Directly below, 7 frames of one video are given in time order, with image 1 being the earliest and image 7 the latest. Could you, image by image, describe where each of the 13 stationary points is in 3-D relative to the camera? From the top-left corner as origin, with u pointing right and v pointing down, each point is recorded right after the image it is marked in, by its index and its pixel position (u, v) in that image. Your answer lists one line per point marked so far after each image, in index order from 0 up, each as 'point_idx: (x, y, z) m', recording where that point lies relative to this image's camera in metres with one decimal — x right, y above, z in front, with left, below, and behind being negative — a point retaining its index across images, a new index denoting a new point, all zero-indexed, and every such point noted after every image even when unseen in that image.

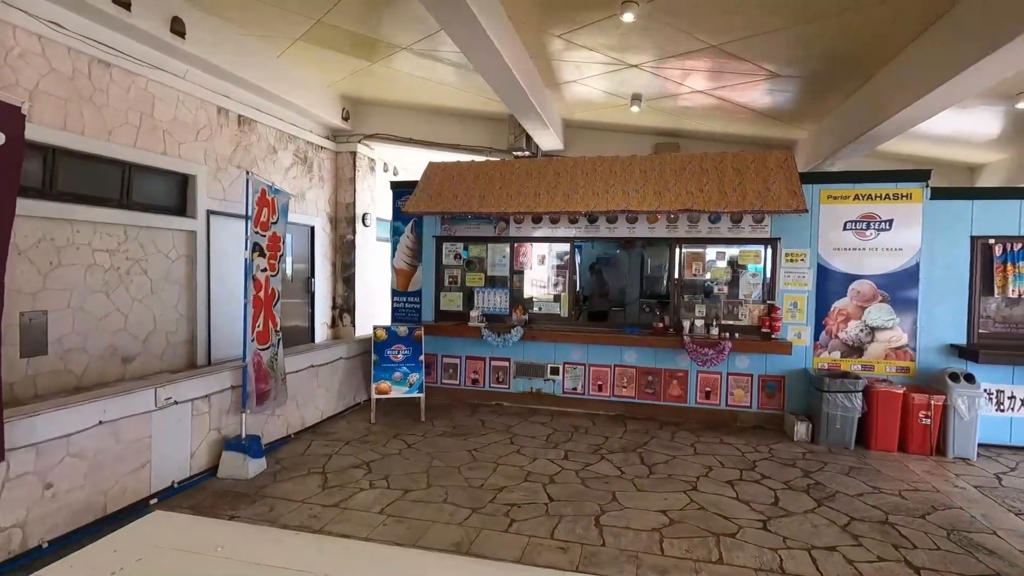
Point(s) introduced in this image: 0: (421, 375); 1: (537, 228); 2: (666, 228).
0: (-0.9, -0.9, +5.3) m
1: (+0.3, +0.6, +5.7) m
2: (+1.6, +0.6, +5.4) m
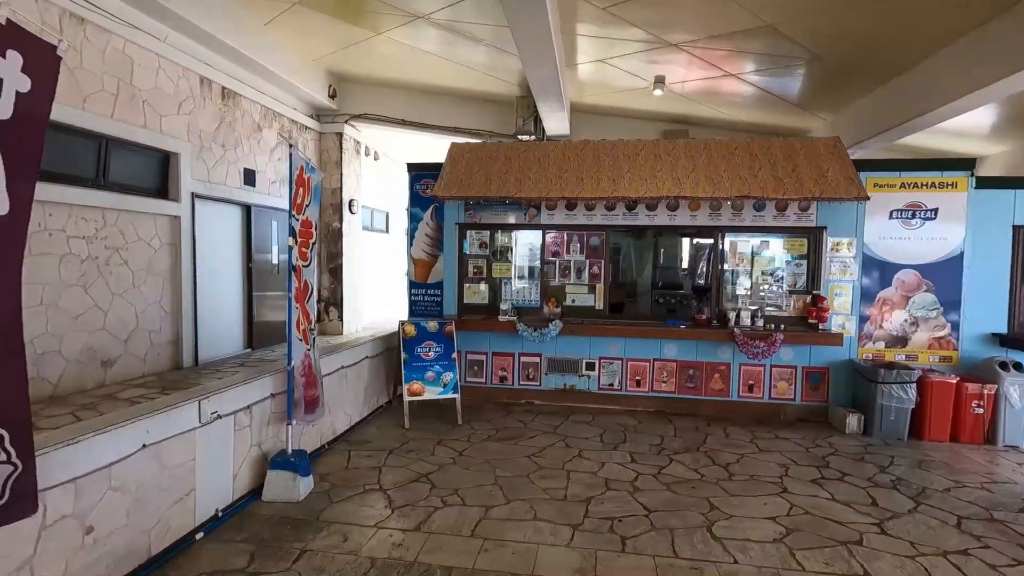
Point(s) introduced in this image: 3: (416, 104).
0: (-0.5, -0.8, +4.9) m
1: (+0.6, +0.7, +5.4) m
2: (+1.9, +0.7, +5.2) m
3: (-1.6, +3.0, +8.7) m
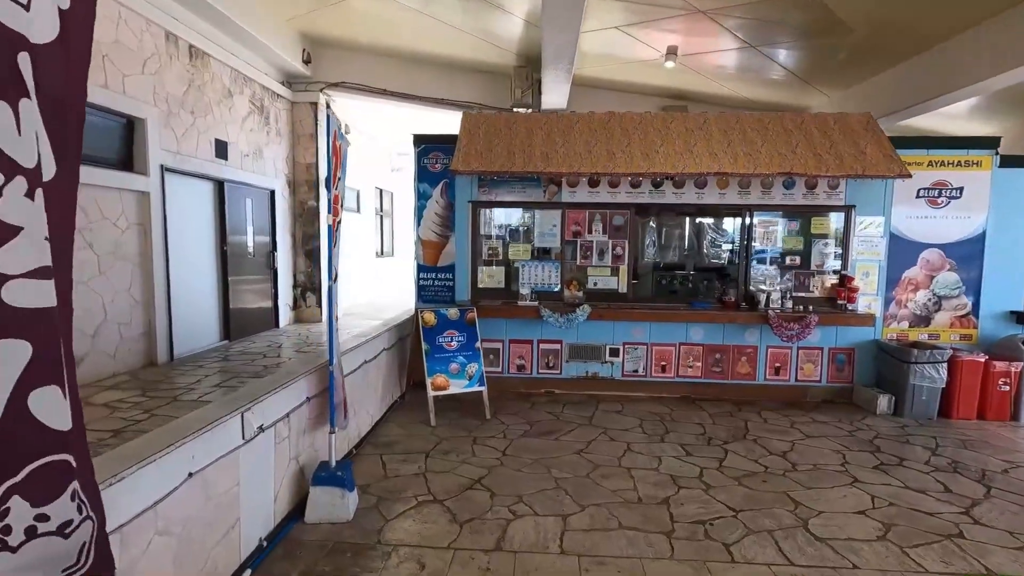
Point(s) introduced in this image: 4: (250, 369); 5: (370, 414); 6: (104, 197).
0: (-0.3, -0.6, +4.5) m
1: (+0.8, +0.9, +5.1) m
2: (+2.1, +0.9, +5.0) m
3: (-1.7, +3.3, +8.1) m
4: (-2.5, -0.8, +5.1) m
5: (-1.1, -0.9, +4.0) m
6: (-3.6, +0.8, +4.7) m
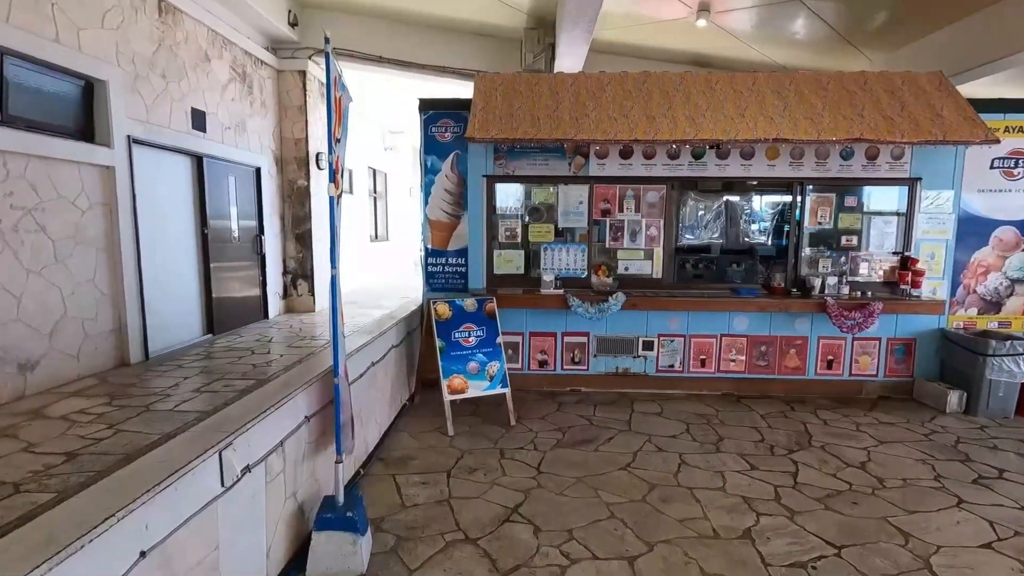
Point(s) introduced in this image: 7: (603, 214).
0: (-0.1, -0.5, +3.9) m
1: (+0.9, +1.0, +4.5) m
2: (+2.3, +1.0, +4.4) m
3: (-1.6, +3.5, +7.4) m
4: (-2.3, -0.7, +4.5) m
5: (-0.9, -0.9, +3.4) m
6: (-3.4, +0.9, +4.0) m
7: (+0.8, +0.6, +4.6) m
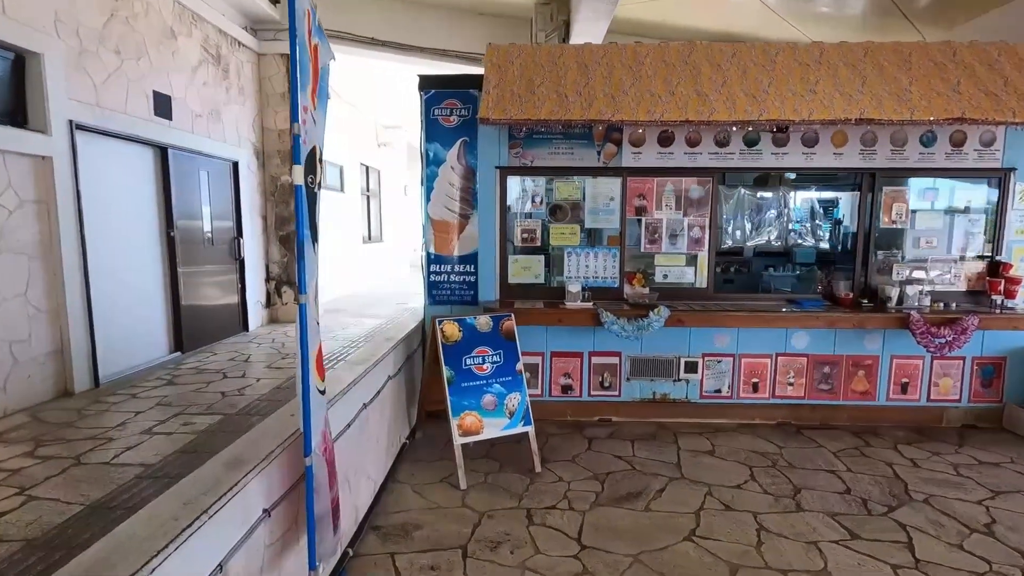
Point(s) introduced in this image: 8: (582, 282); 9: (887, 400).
0: (+0.1, -0.6, +3.2) m
1: (+1.1, +0.9, +3.8) m
2: (+2.4, +0.9, +3.7) m
3: (-1.5, +3.4, +6.6) m
4: (-2.2, -0.8, +3.7) m
5: (-0.7, -1.0, +2.7) m
6: (-3.2, +0.8, +3.2) m
7: (+0.9, +0.5, +3.9) m
8: (+0.5, 0.0, +3.9) m
9: (+2.7, -0.8, +3.9) m
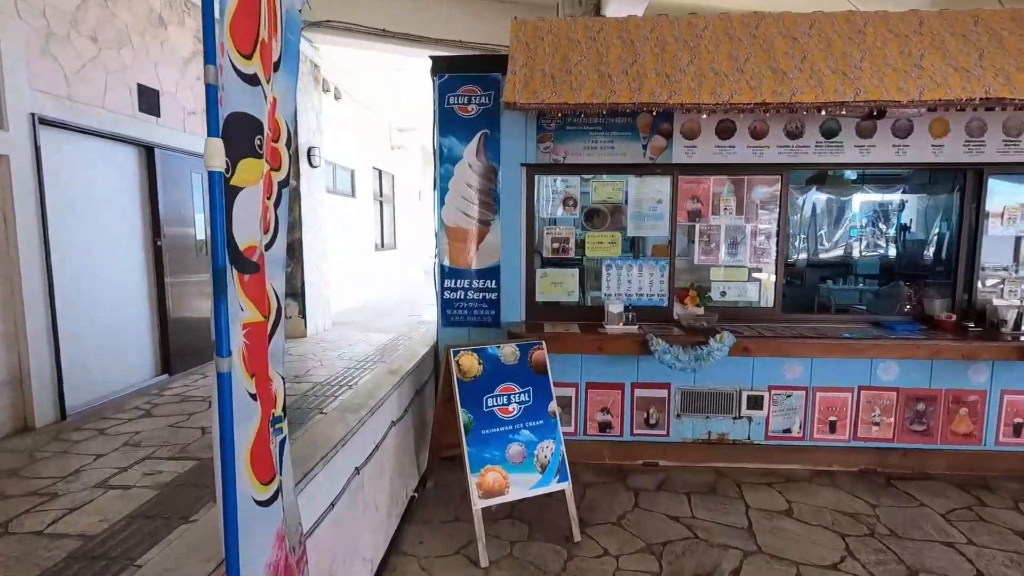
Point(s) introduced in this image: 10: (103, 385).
0: (+0.2, -0.7, +2.6) m
1: (+1.2, +0.8, +3.1) m
2: (+2.6, +0.8, +3.1) m
3: (-1.3, +3.2, +6.1) m
4: (-2.0, -0.9, +3.2) m
5: (-0.6, -1.1, +2.1) m
6: (-3.1, +0.6, +2.7) m
7: (+1.1, +0.4, +3.2) m
8: (+0.7, -0.1, +3.3) m
9: (+2.9, -0.9, +3.2) m
10: (-3.0, -0.7, +3.9) m
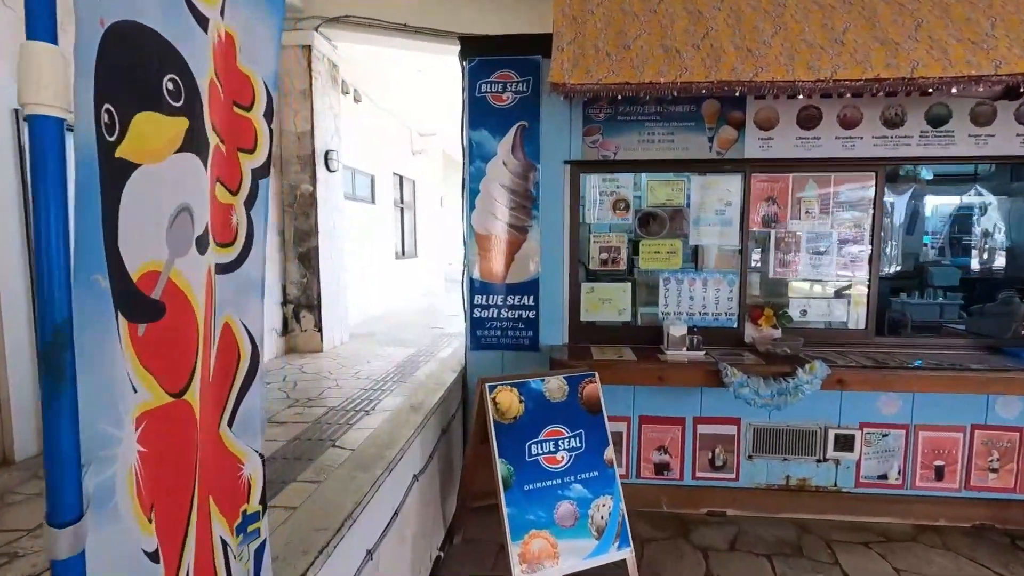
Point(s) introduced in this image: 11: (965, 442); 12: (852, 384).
0: (+0.4, -0.8, +2.1) m
1: (+1.5, +0.7, +2.6) m
2: (+2.8, +0.7, +2.5) m
3: (-0.9, +3.1, +5.7) m
4: (-1.8, -1.0, +2.8) m
5: (-0.4, -1.1, +1.6) m
6: (-2.9, +0.6, +2.4) m
7: (+1.3, +0.3, +2.7) m
8: (+0.9, -0.2, +2.8) m
9: (+3.1, -1.0, +2.6) m
10: (-2.8, -0.8, +3.5) m
11: (+2.3, -0.8, +2.7) m
12: (+1.5, -0.4, +2.5) m
